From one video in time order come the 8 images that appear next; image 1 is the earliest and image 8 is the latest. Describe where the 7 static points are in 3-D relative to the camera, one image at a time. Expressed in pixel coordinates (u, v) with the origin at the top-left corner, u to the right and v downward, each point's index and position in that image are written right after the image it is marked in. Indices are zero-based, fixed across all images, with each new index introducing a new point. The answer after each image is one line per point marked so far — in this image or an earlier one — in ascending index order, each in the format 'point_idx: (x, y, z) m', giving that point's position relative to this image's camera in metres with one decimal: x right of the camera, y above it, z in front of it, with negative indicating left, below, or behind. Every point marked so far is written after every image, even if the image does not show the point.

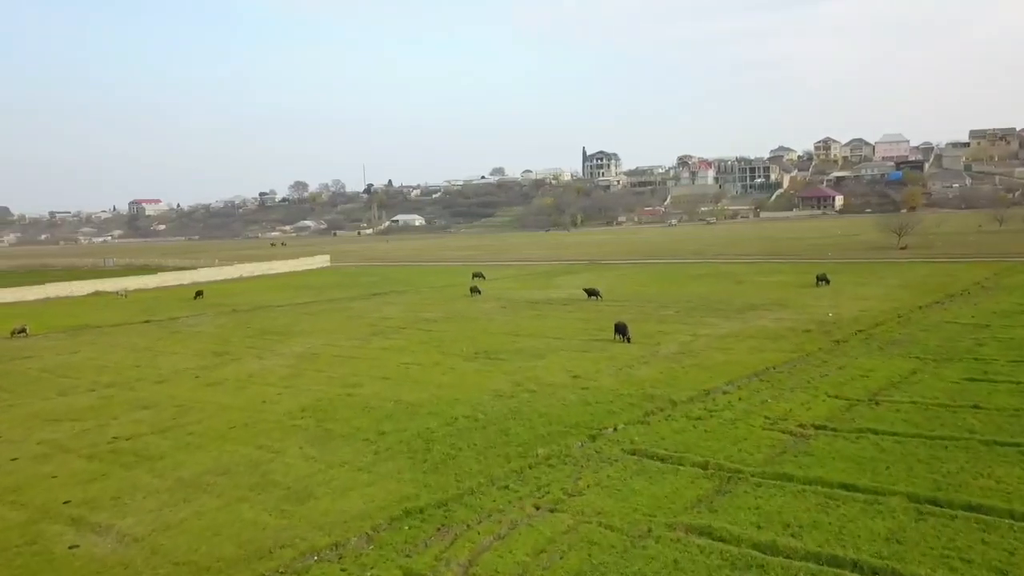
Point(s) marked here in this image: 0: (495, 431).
0: (-0.3, -2.6, +14.7) m
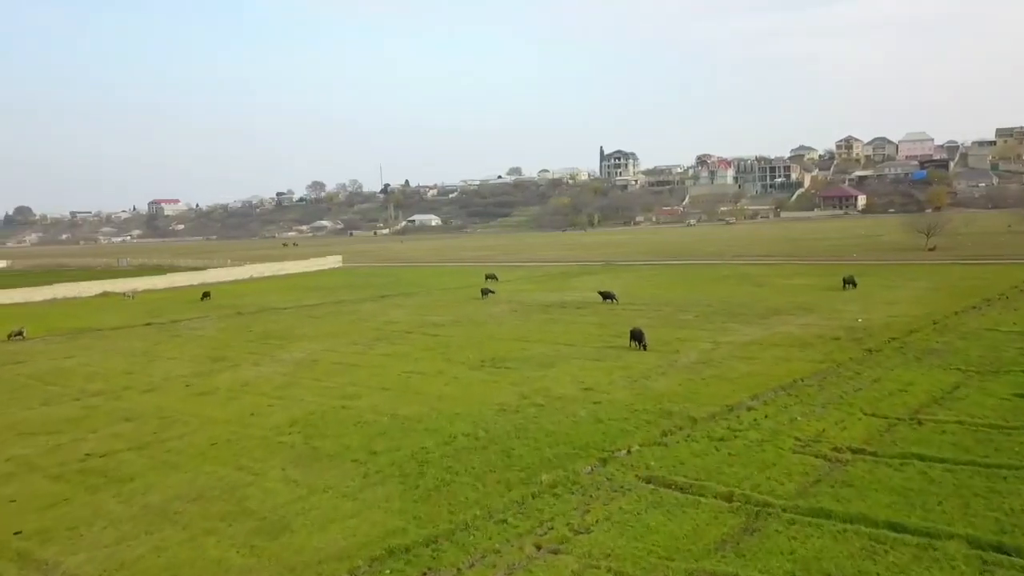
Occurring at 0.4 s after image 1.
0: (-0.3, -2.7, +13.4) m
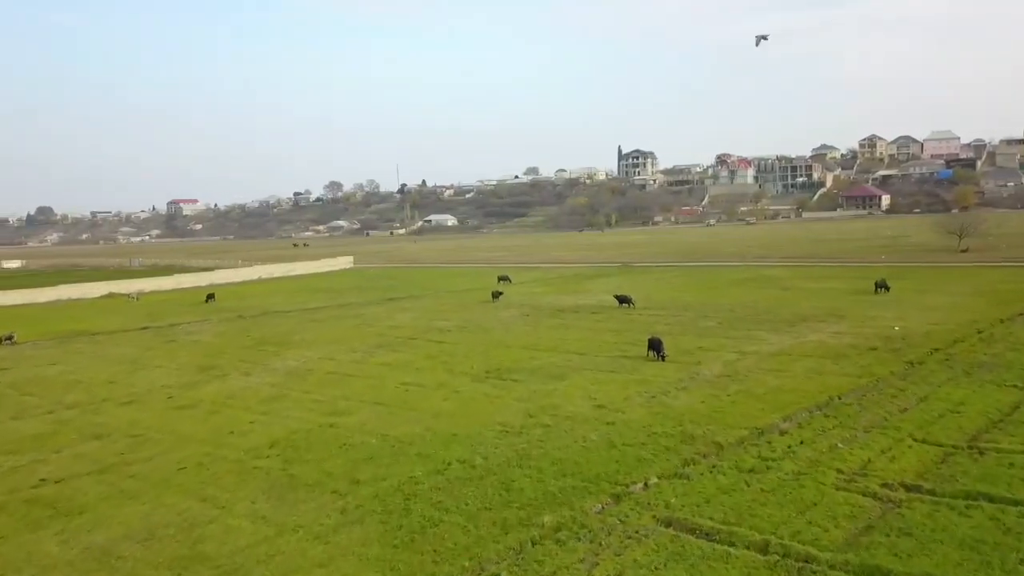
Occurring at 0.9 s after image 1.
0: (-0.3, -2.9, +11.7) m
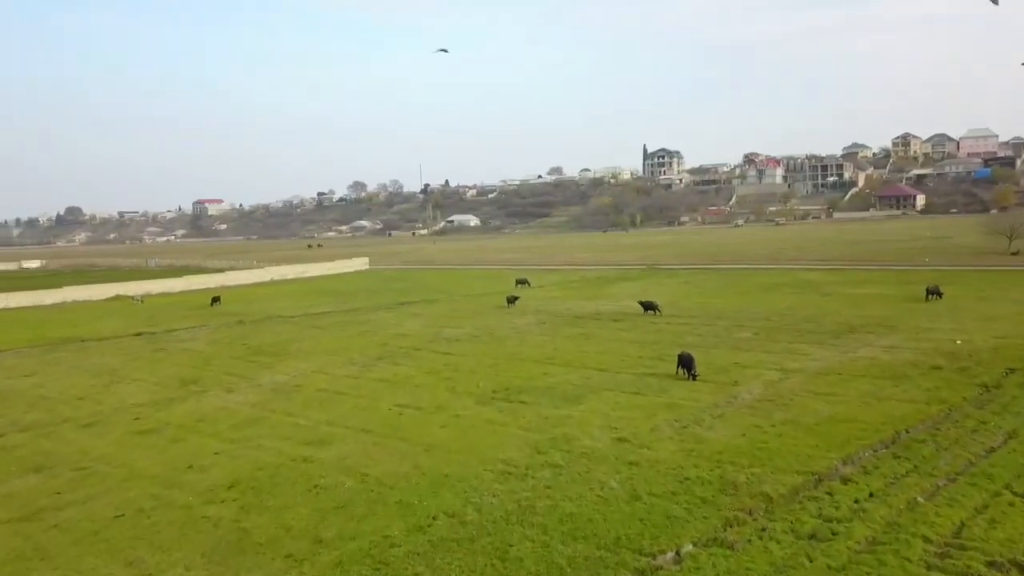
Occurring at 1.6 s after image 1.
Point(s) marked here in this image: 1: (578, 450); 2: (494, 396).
0: (-0.3, -3.1, +9.3) m
1: (+1.1, -2.6, +13.0) m
2: (-0.4, -2.4, +17.6) m
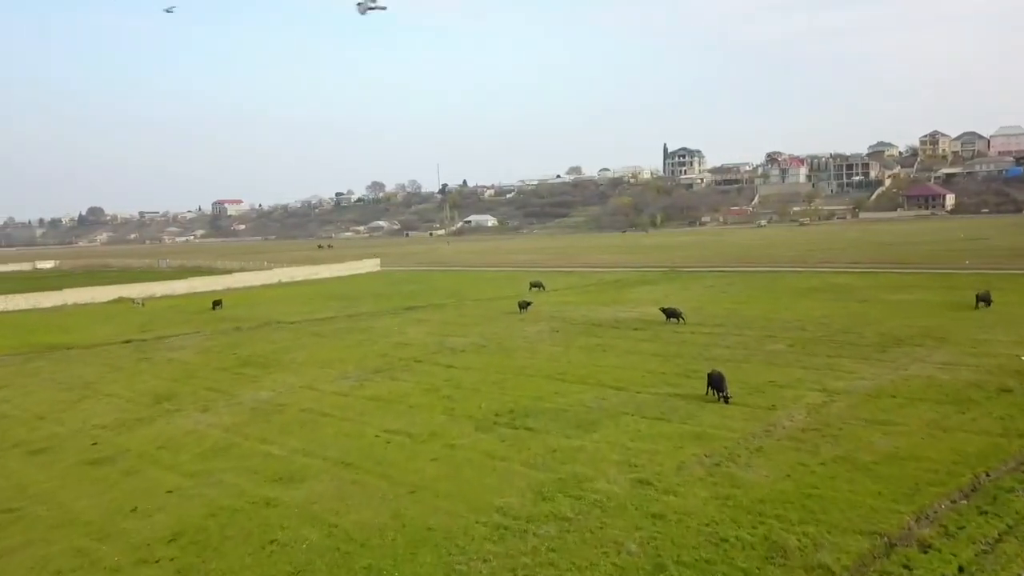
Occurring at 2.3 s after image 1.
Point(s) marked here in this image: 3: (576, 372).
0: (-0.4, -3.2, +7.2) m
1: (+1.1, -2.8, +10.9) m
2: (-0.3, -2.6, +15.5) m
3: (+1.6, -2.1, +20.0) m
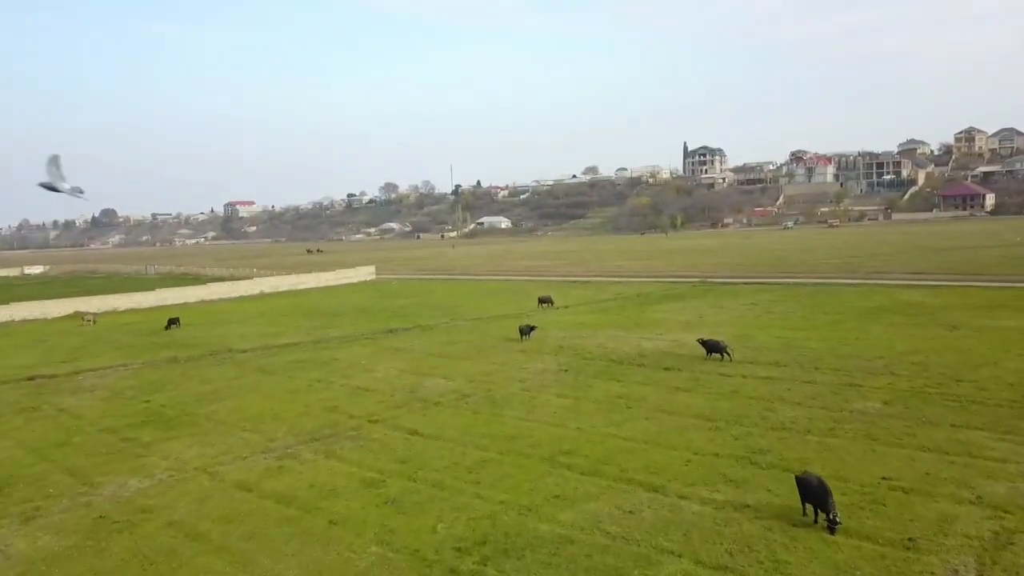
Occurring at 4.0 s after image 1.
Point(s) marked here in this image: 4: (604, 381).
0: (-0.9, -3.9, +1.1) m
1: (+0.6, -3.5, +4.7) m
2: (-0.7, -3.3, +9.4) m
3: (+1.3, -2.8, +13.9) m
4: (+2.3, -2.2, +19.6) m
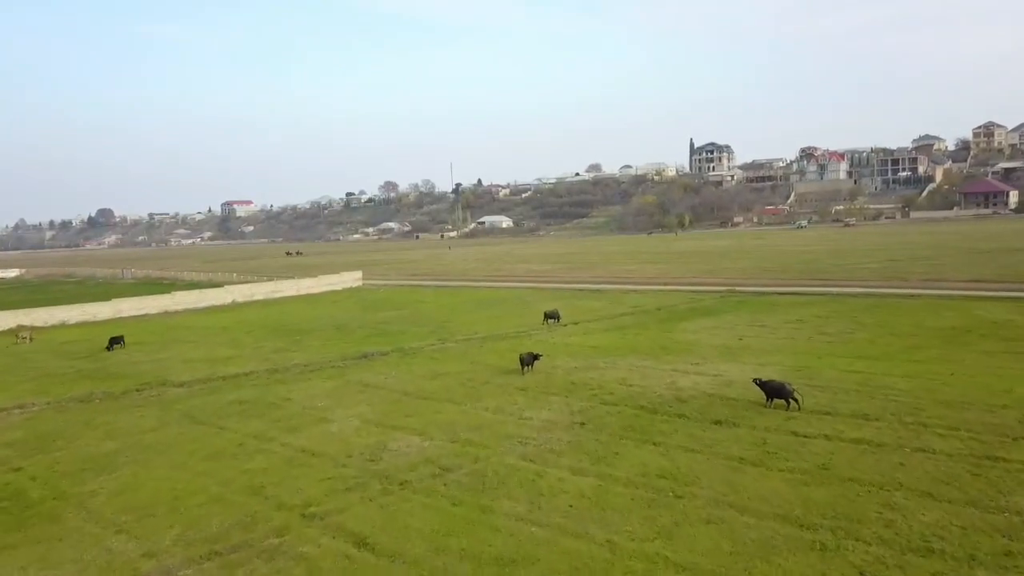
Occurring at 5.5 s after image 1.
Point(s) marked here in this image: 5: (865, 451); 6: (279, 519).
0: (-1.0, -4.5, -4.1) m
1: (+0.5, -4.1, -0.5) m
2: (-0.7, -3.8, +4.2) m
3: (+1.3, -3.3, +8.6) m
4: (+2.2, -2.8, +14.4) m
5: (+5.9, -2.7, +13.3) m
6: (-3.4, -3.3, +11.8) m
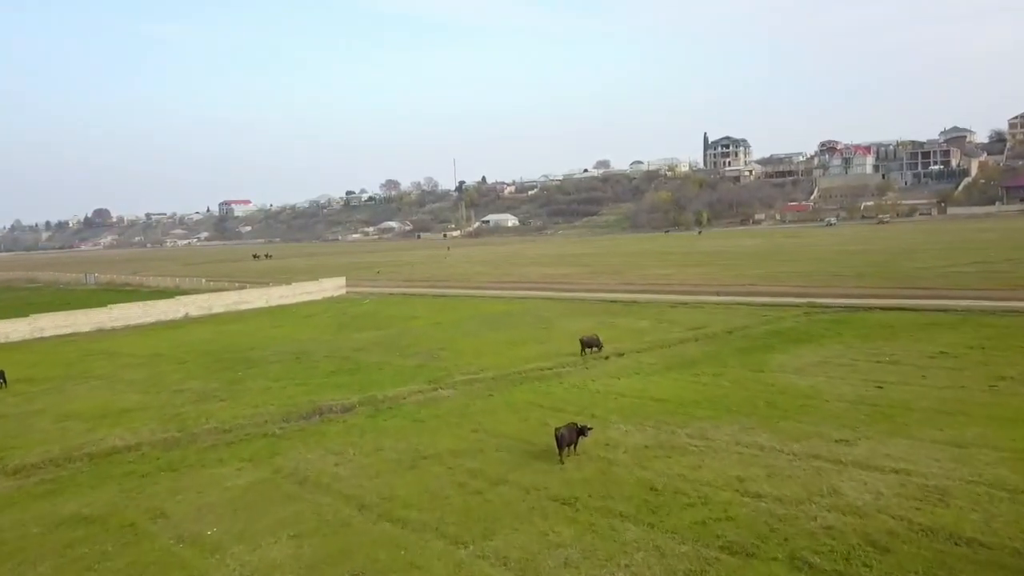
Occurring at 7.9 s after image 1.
0: (-0.6, -5.0, -12.4) m
1: (+0.9, -4.6, -8.8) m
2: (-0.3, -4.3, -4.1) m
3: (+1.7, -3.8, +0.3) m
4: (+2.7, -3.3, +6.0) m
5: (+6.3, -3.1, +5.0) m
6: (-2.9, -3.8, +3.5) m
